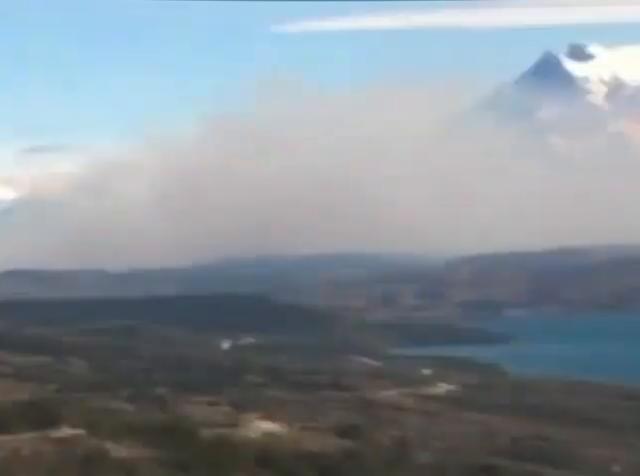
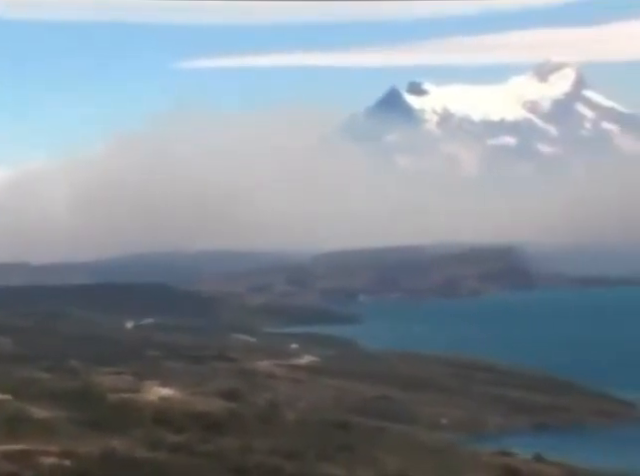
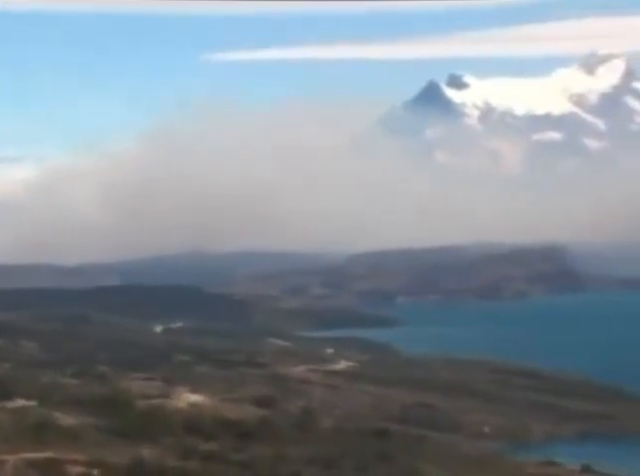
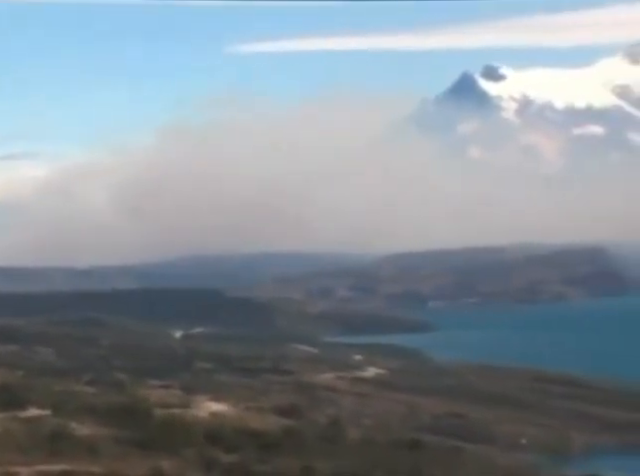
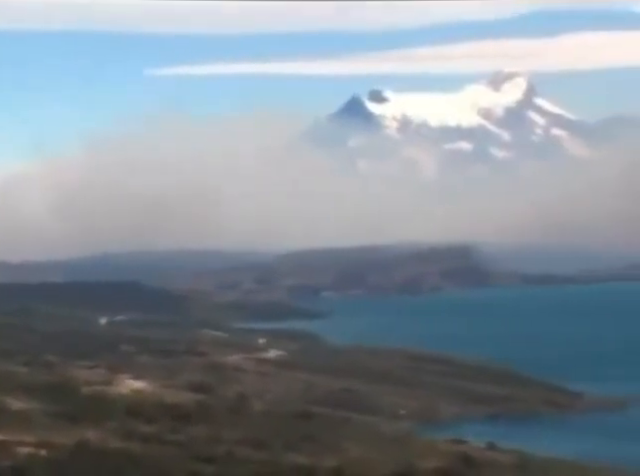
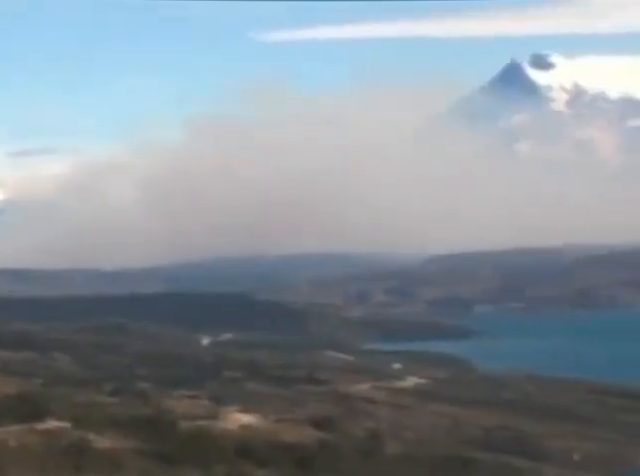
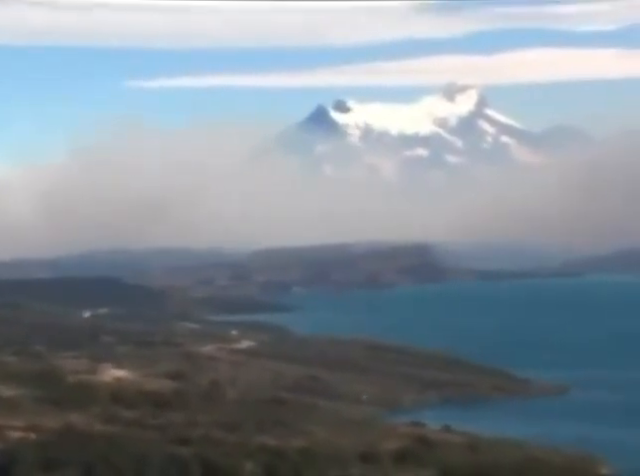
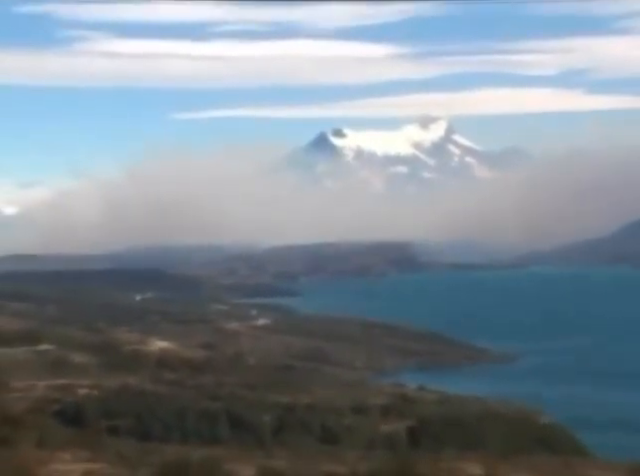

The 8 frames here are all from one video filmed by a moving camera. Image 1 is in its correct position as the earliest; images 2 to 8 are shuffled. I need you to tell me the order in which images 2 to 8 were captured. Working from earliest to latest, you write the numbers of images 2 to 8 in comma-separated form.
6, 4, 3, 2, 5, 7, 8
